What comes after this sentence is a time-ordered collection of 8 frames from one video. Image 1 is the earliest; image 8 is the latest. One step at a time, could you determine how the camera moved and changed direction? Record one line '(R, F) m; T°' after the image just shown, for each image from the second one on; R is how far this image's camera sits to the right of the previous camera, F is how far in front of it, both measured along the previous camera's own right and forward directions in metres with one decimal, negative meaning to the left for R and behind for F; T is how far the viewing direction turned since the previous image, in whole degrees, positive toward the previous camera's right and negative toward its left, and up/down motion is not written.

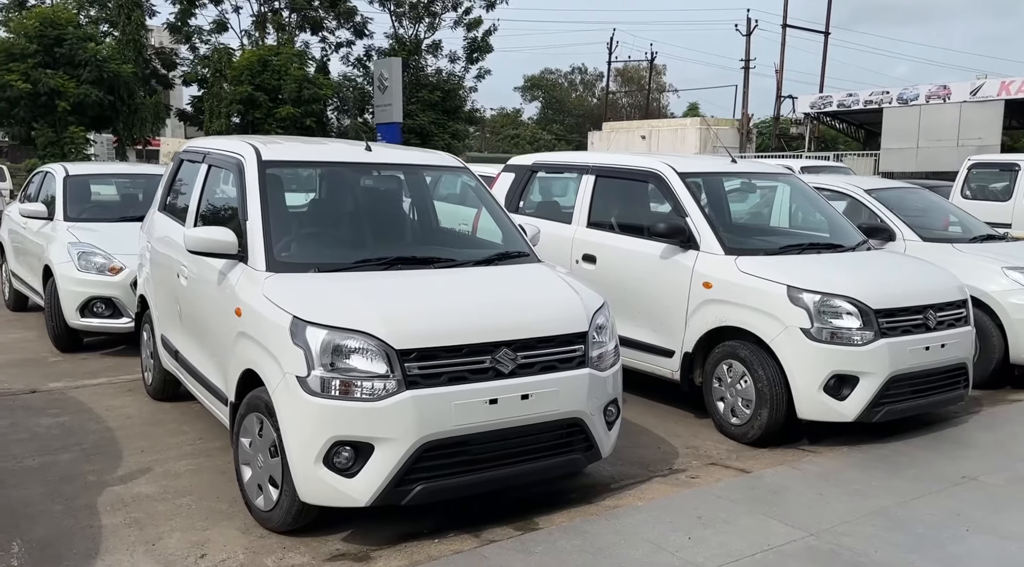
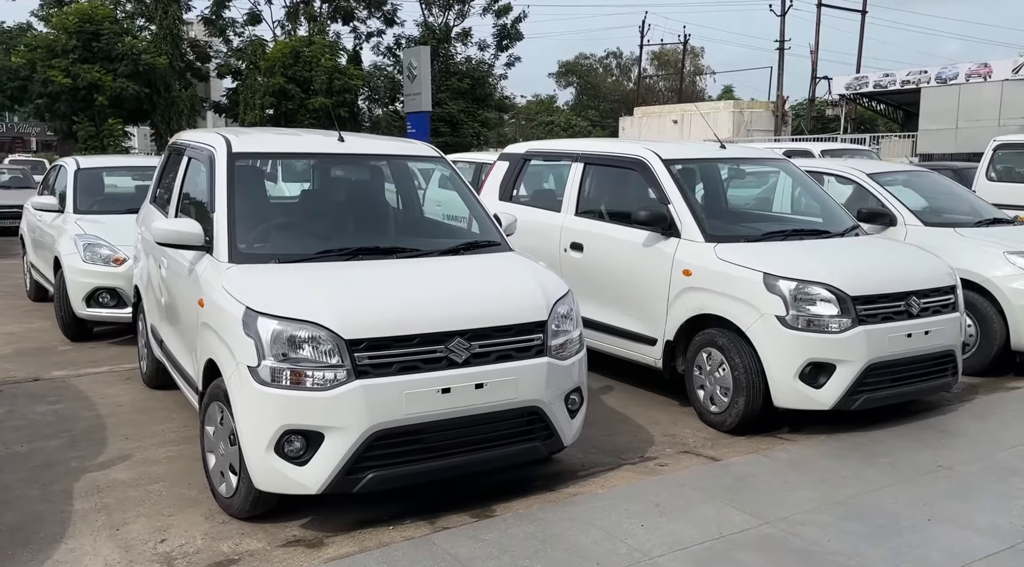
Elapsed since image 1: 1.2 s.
(+0.4, 0.0) m; -3°
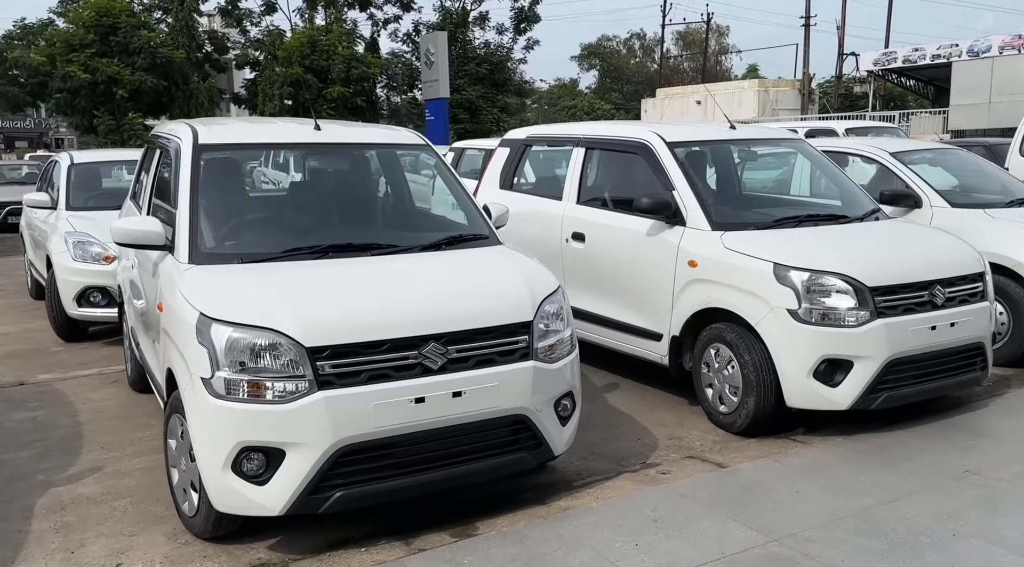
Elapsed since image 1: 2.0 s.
(+0.2, +0.3) m; -2°
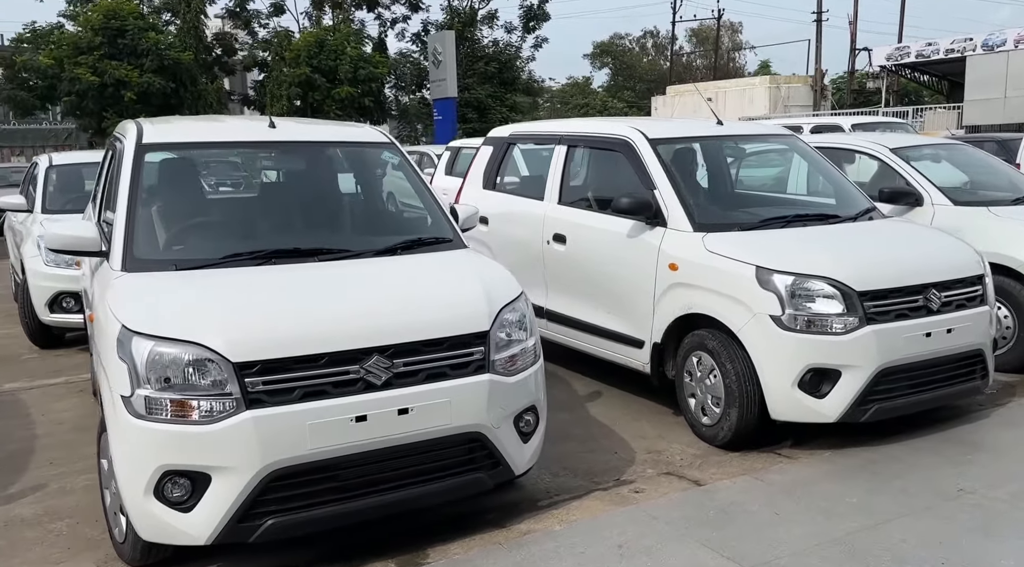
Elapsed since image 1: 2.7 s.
(+0.3, +0.3) m; -1°
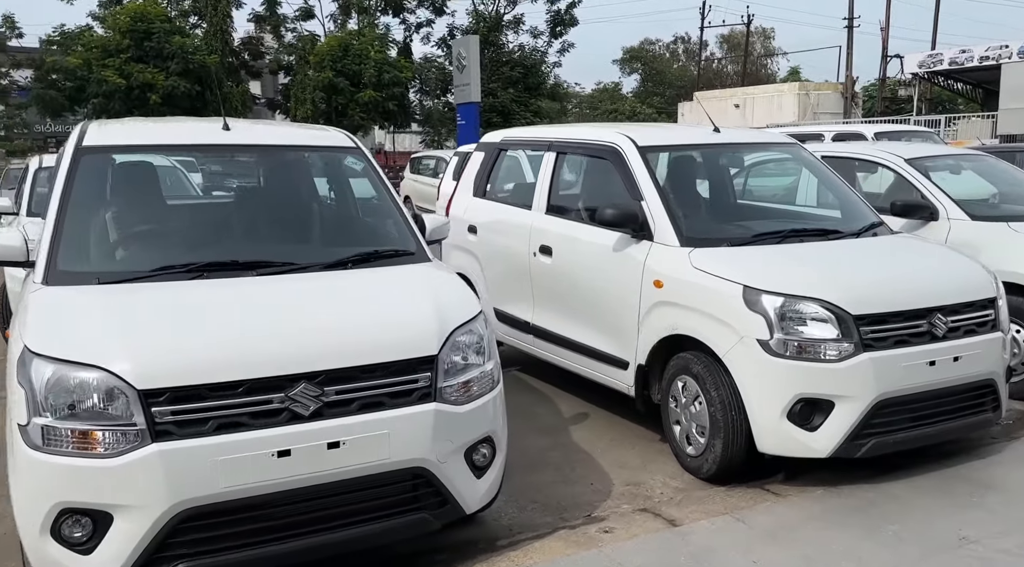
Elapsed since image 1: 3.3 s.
(+0.3, +0.3) m; -2°
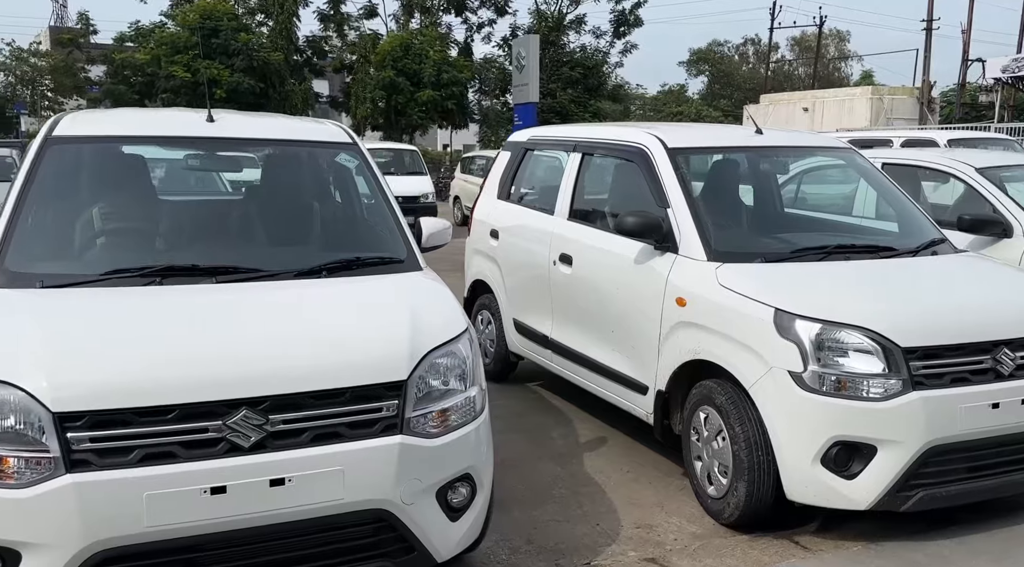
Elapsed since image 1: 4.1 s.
(+0.3, +0.4) m; -4°
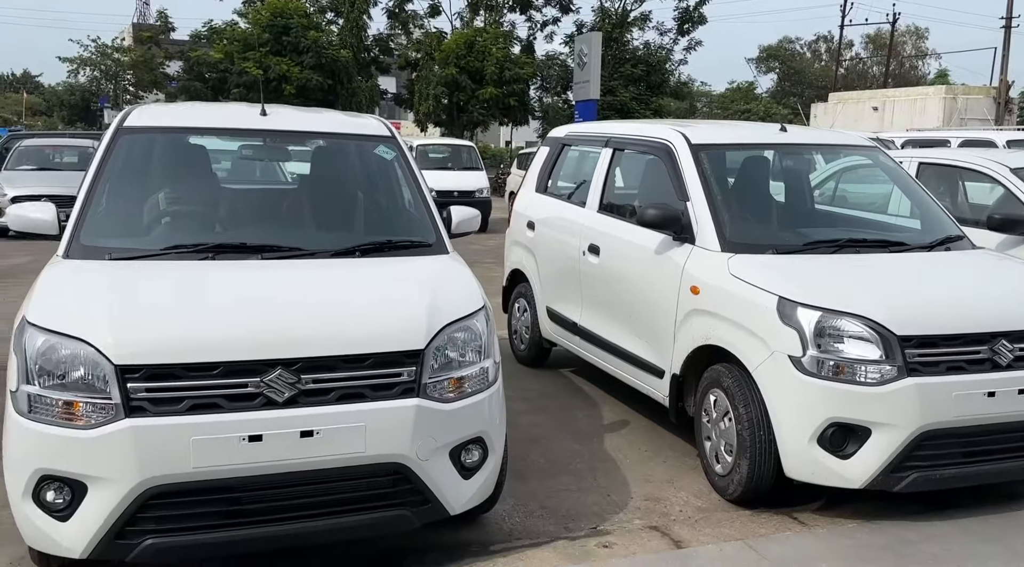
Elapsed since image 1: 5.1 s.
(+0.2, -0.3) m; -4°
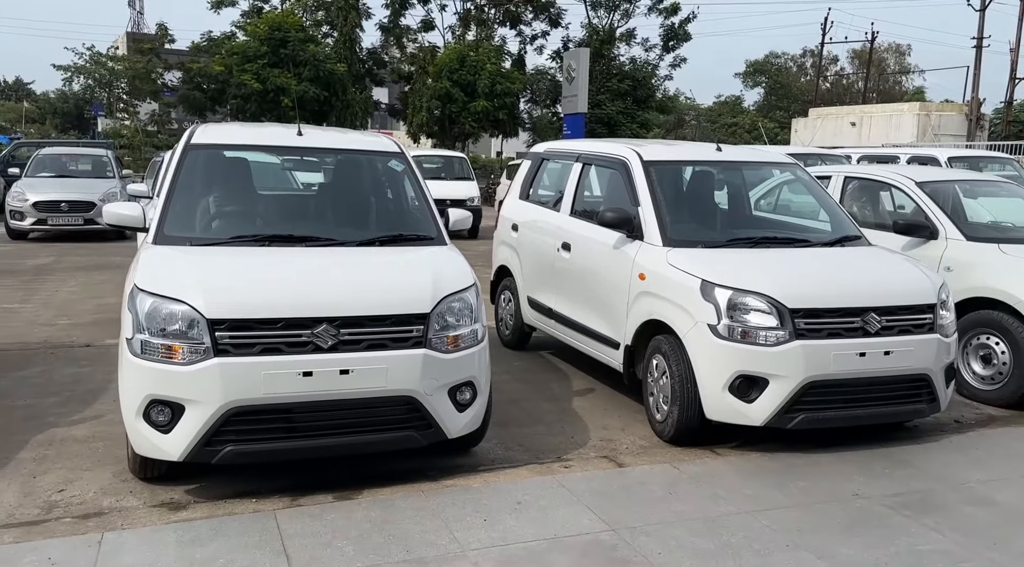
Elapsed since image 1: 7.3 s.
(0.0, -1.1) m; +1°
